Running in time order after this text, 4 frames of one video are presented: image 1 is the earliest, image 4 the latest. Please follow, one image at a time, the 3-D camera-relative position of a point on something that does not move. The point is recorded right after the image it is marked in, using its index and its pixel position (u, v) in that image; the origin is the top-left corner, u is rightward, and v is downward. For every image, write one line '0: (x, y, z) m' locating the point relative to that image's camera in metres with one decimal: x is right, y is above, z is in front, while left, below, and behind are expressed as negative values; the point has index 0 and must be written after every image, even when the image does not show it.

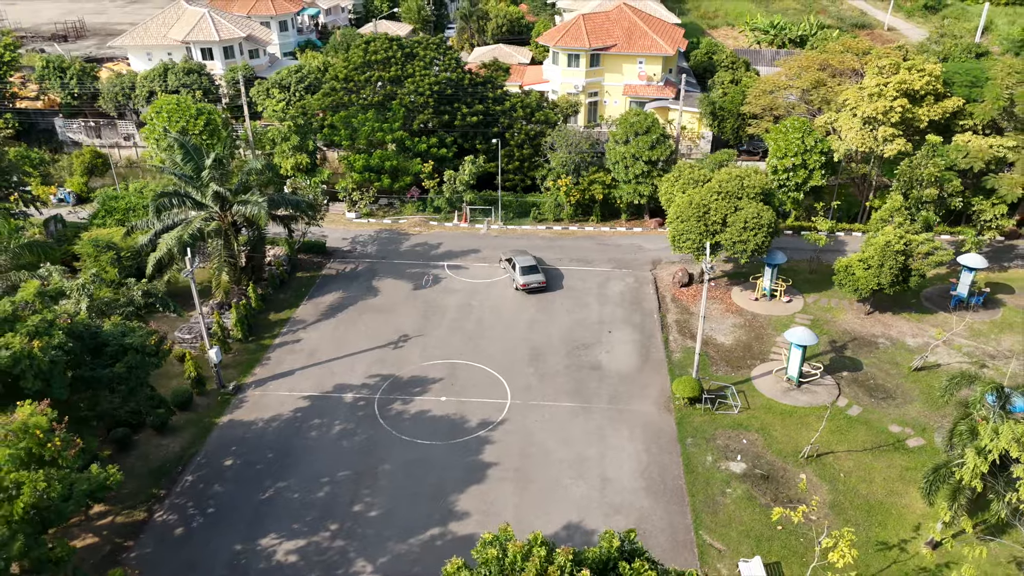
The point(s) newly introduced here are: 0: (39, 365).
0: (-8.4, -1.4, +13.7) m
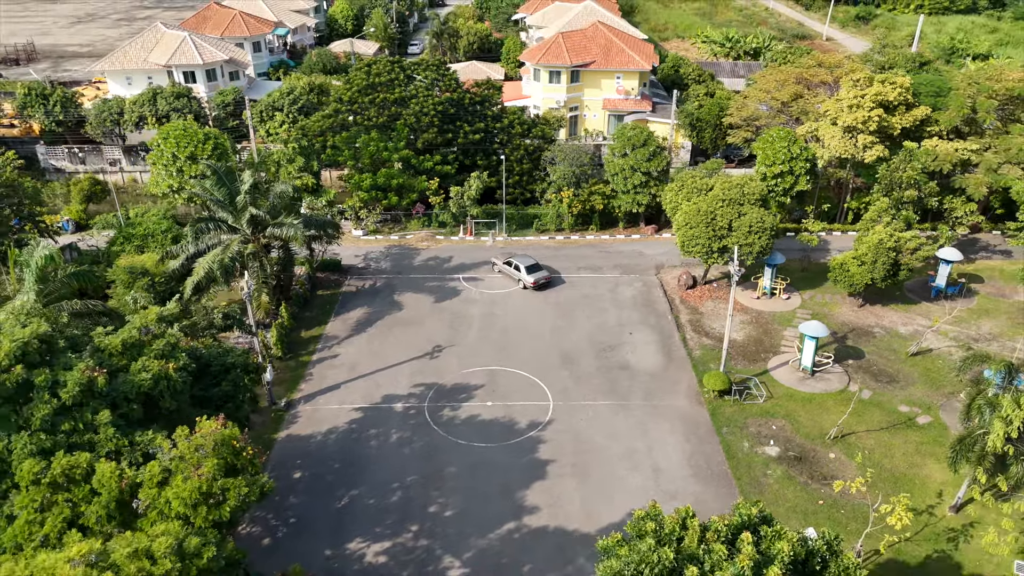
0: (-6.4, -1.9, +14.5) m
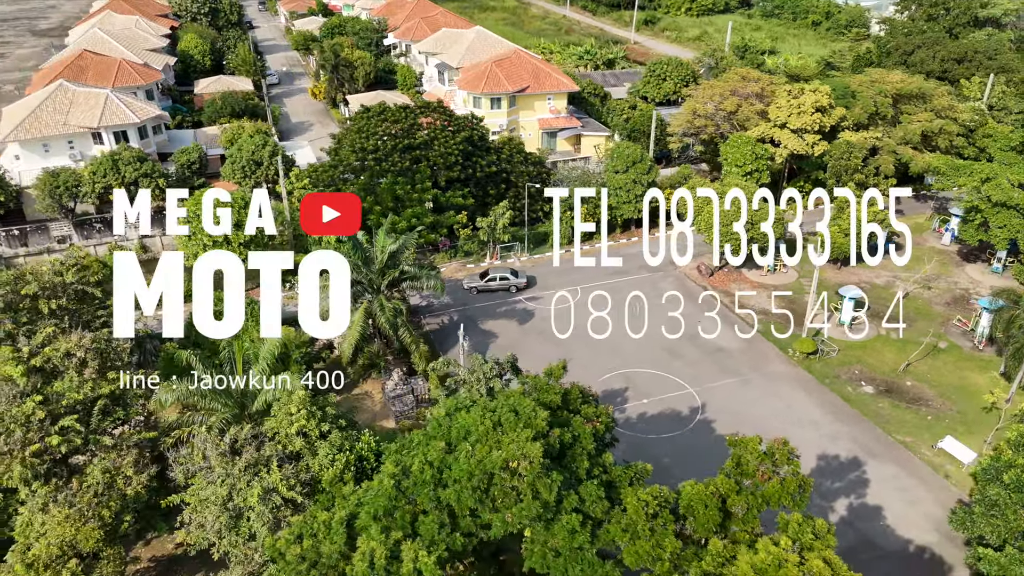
0: (+2.2, -3.1, +17.1) m
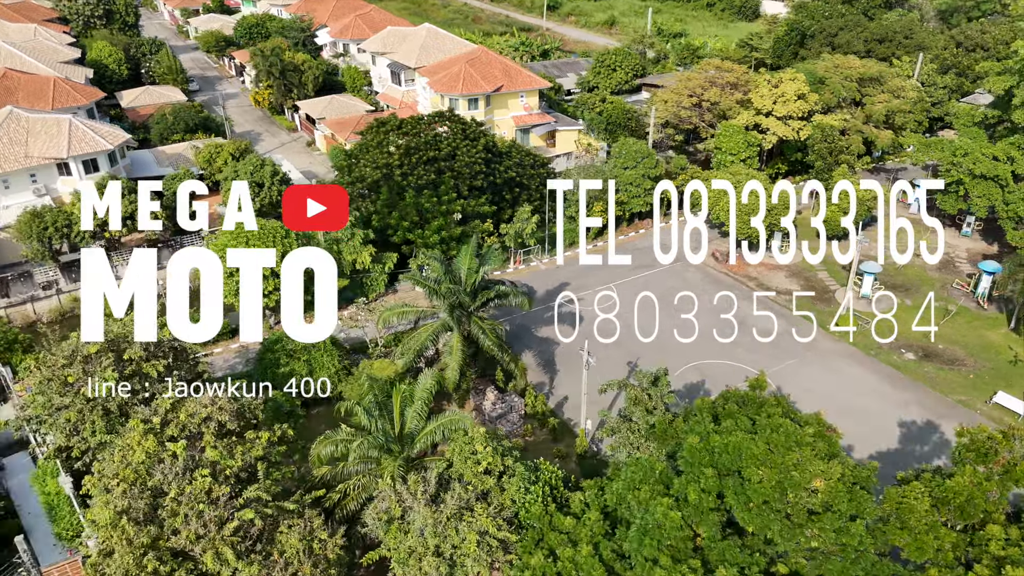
0: (+7.3, -3.3, +18.2) m
